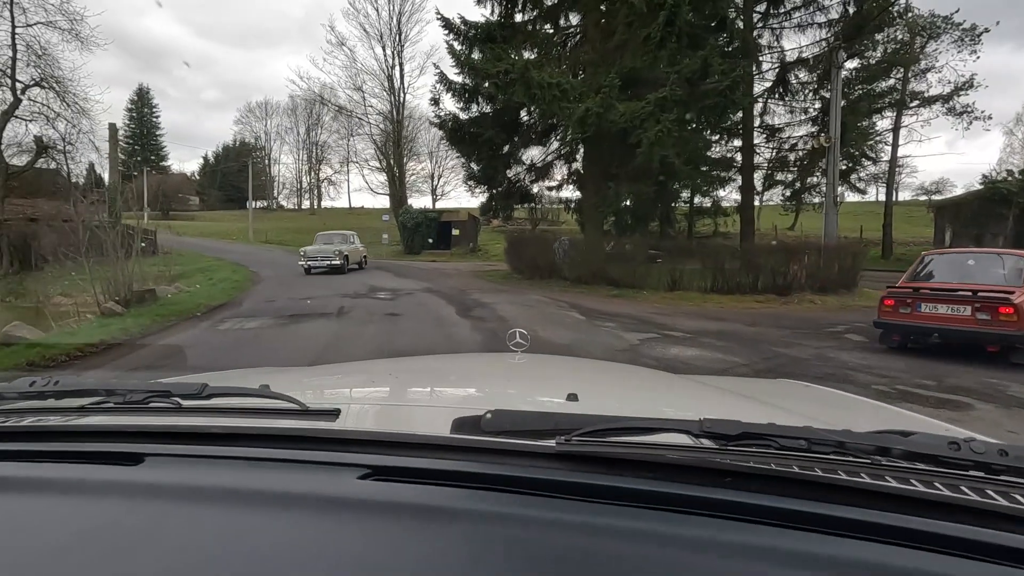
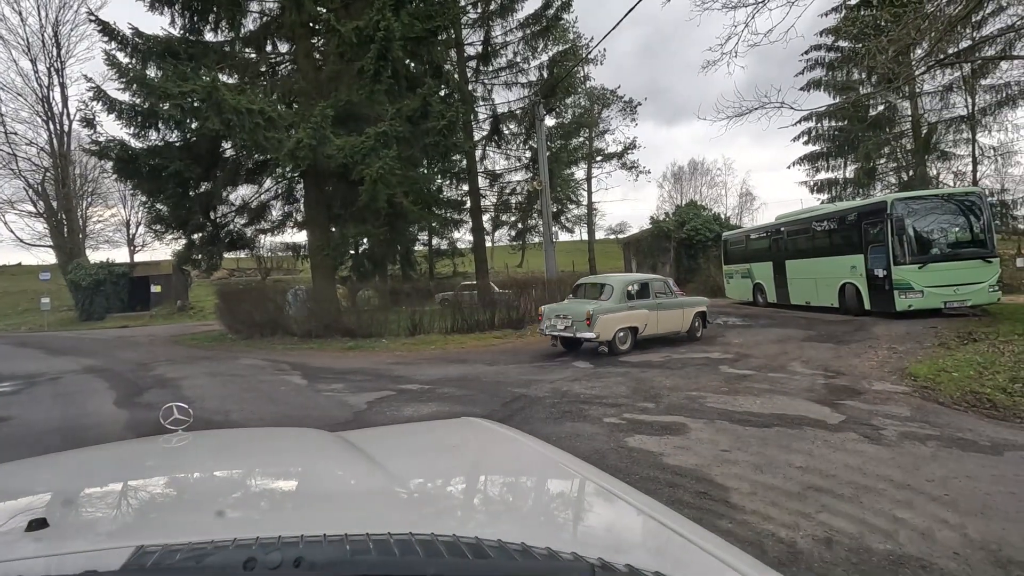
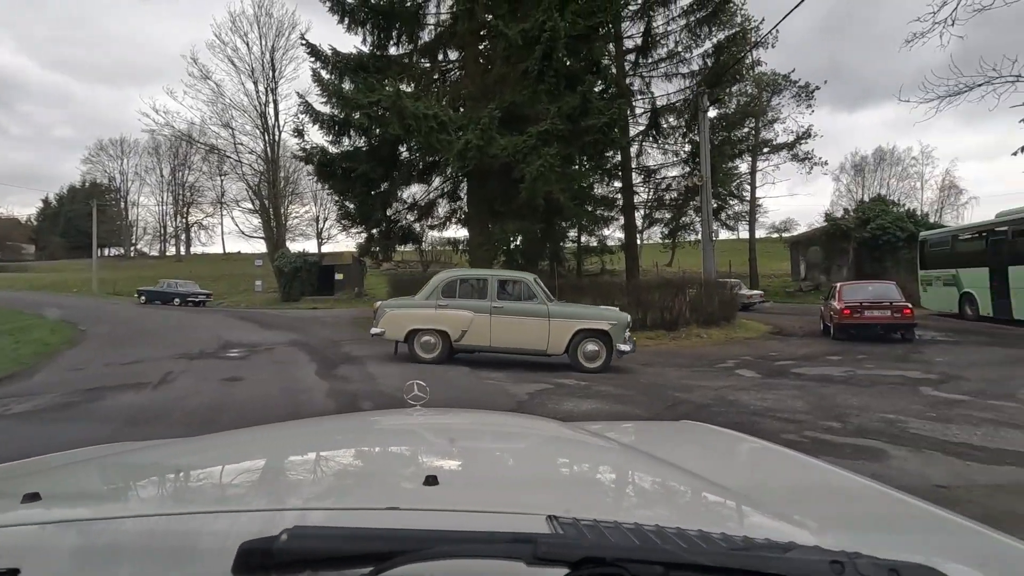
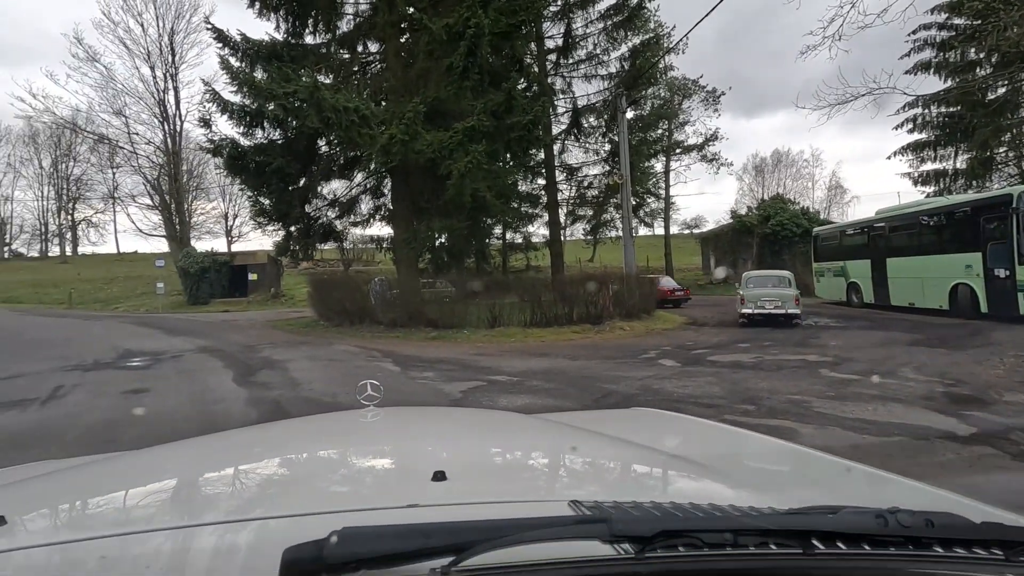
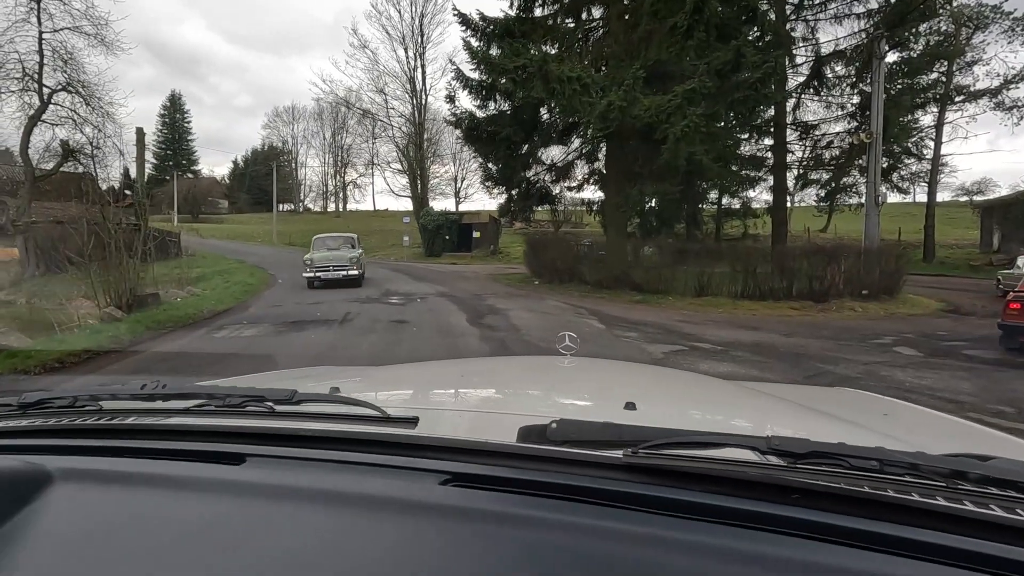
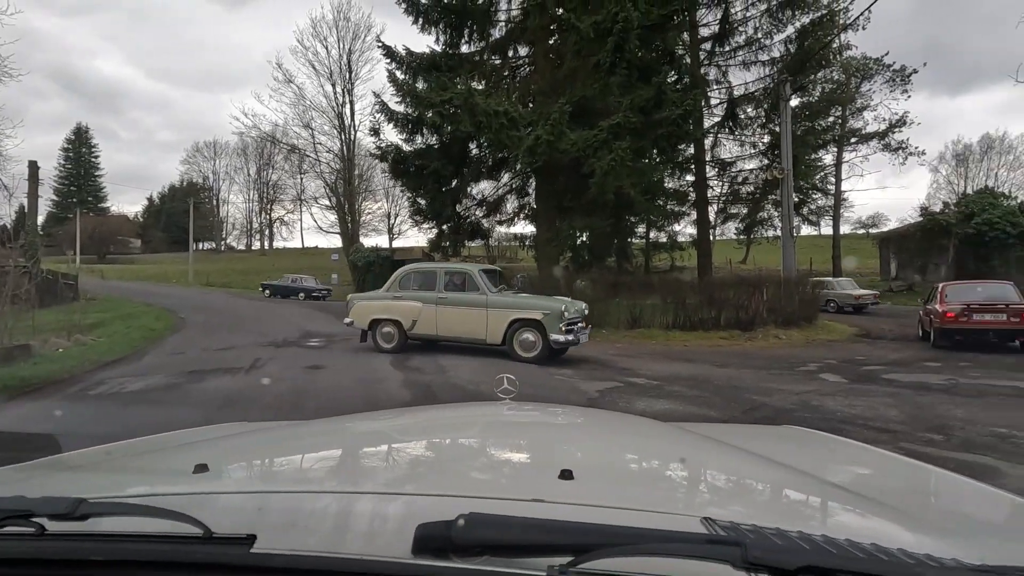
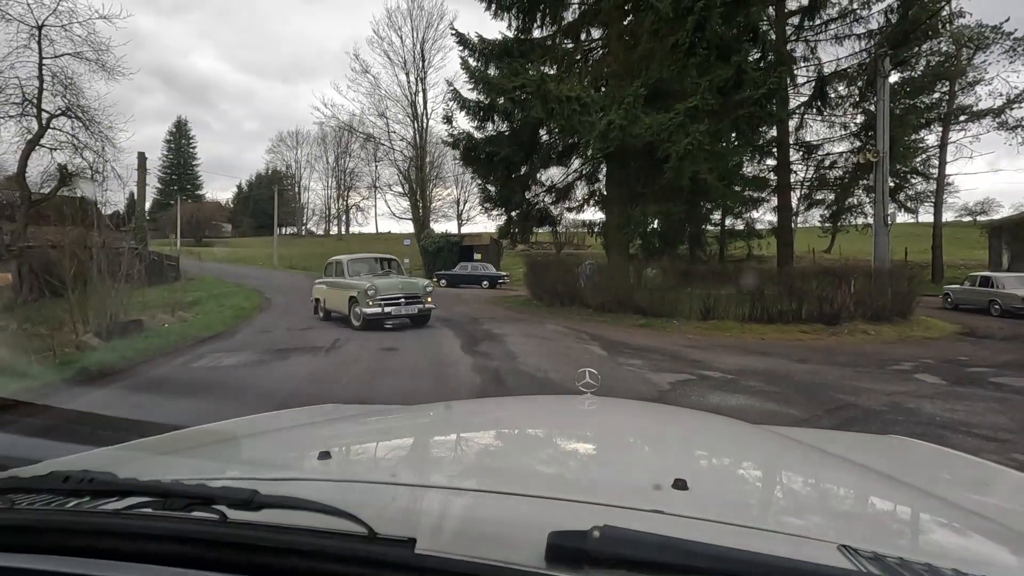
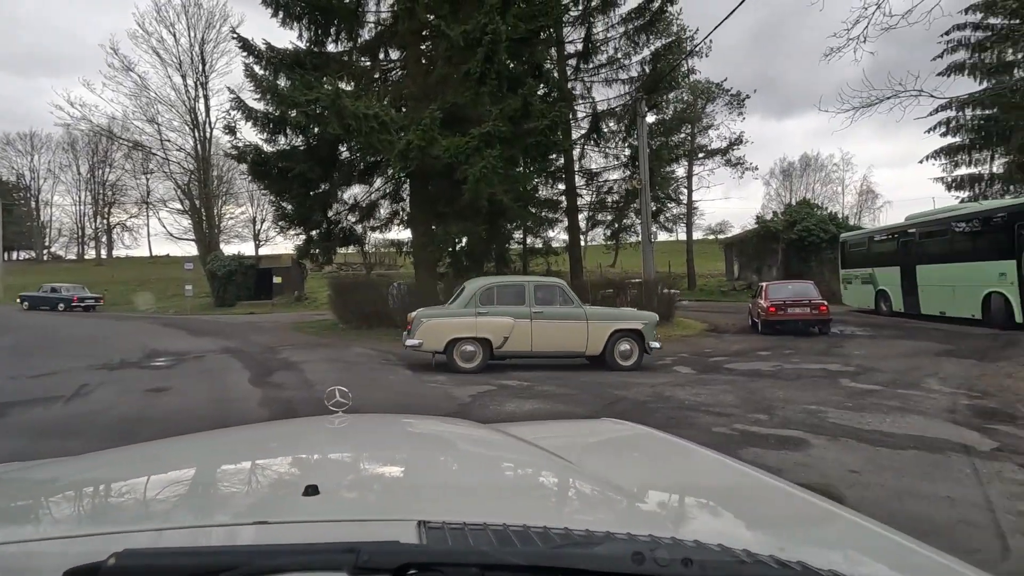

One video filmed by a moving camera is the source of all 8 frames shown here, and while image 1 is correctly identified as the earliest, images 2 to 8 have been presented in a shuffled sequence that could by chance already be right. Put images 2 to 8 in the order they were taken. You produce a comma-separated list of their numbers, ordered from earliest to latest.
5, 7, 6, 3, 8, 2, 4
